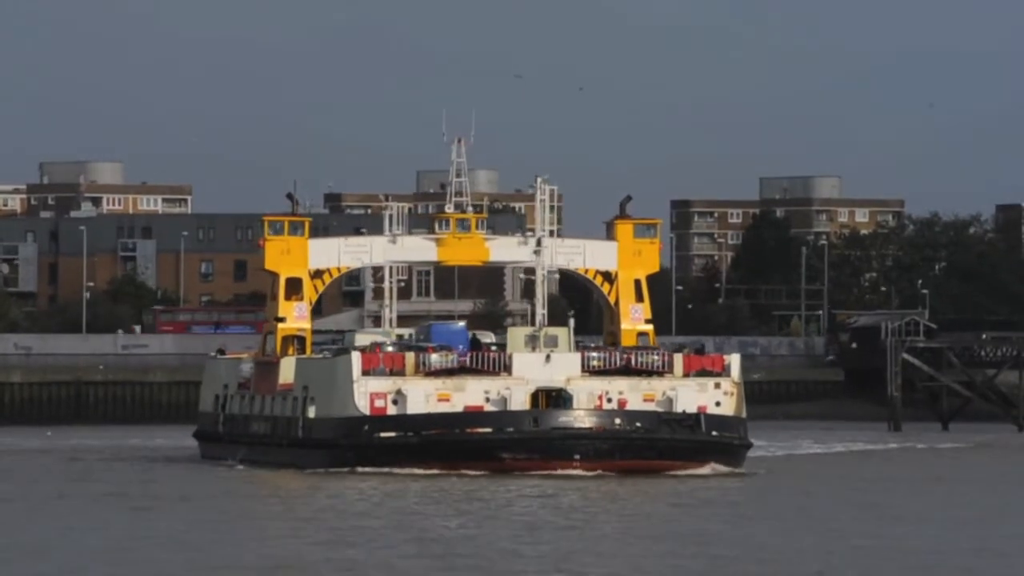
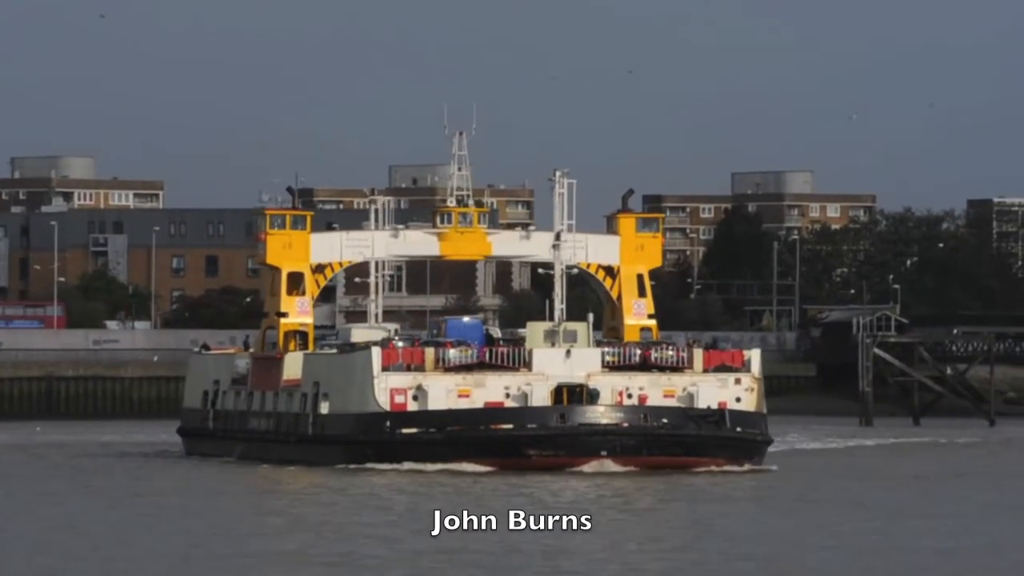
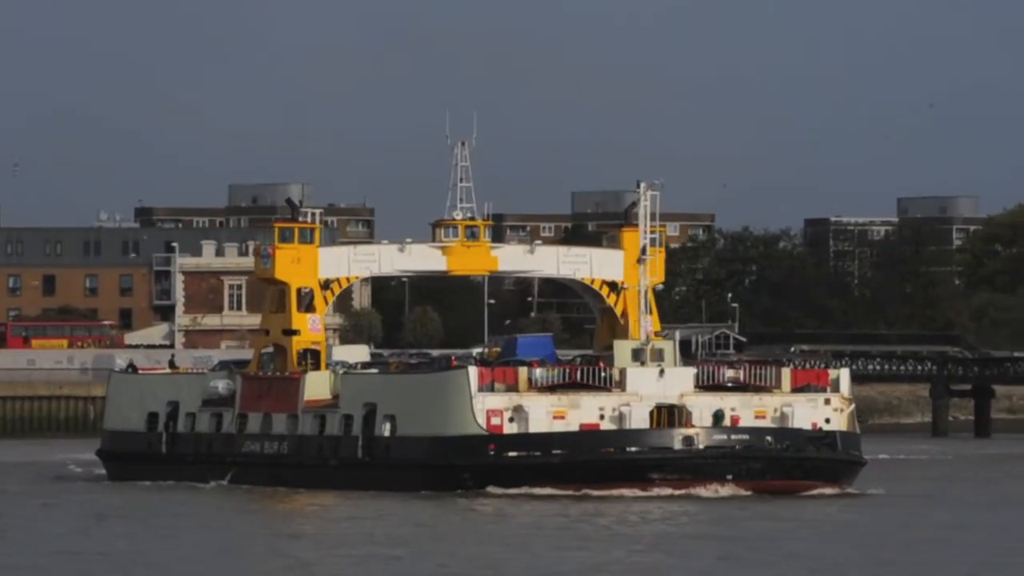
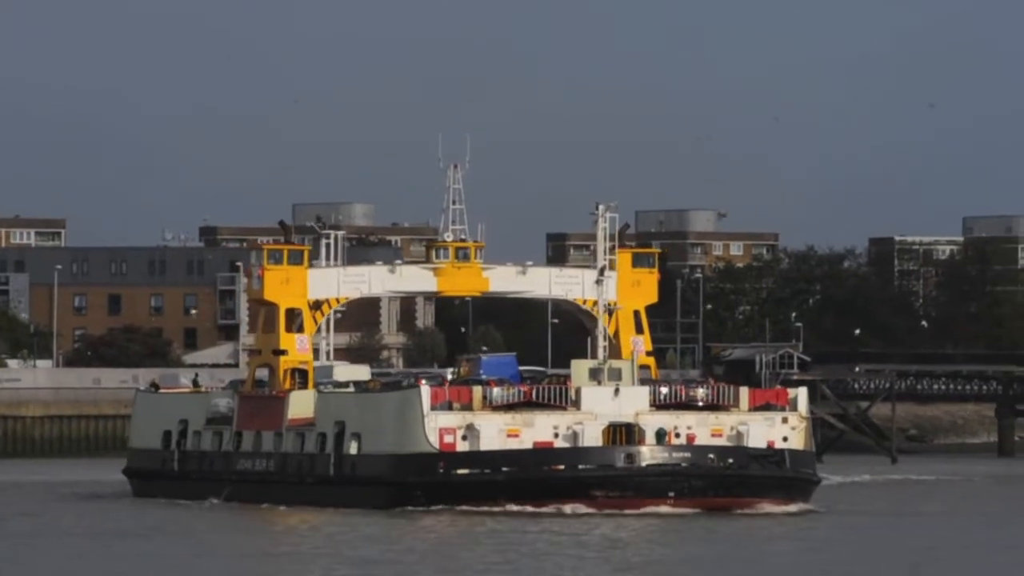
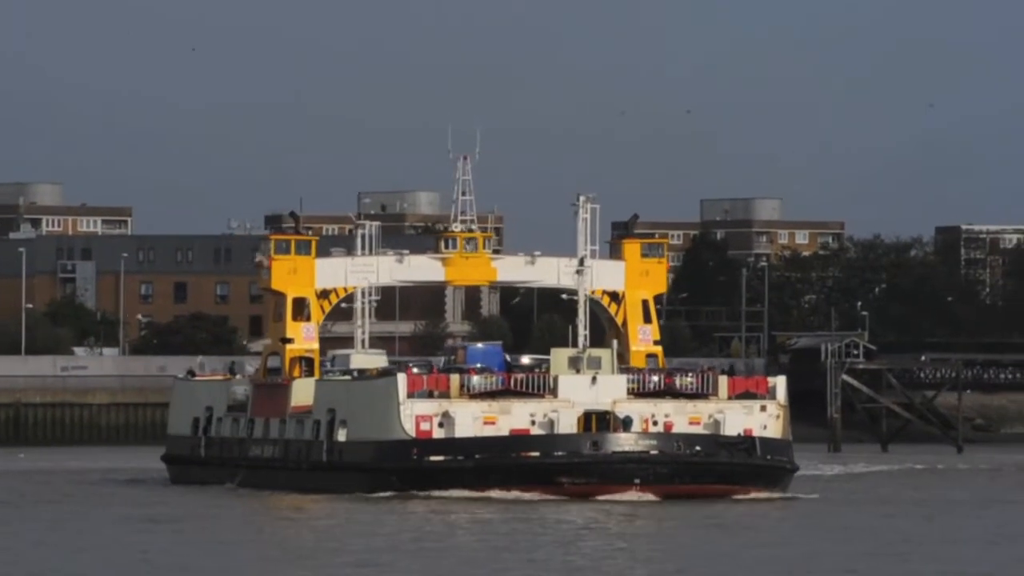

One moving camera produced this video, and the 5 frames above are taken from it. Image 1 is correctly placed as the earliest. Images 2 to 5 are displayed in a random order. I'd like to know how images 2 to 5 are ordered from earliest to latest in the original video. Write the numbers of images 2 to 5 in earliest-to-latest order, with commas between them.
2, 5, 4, 3
